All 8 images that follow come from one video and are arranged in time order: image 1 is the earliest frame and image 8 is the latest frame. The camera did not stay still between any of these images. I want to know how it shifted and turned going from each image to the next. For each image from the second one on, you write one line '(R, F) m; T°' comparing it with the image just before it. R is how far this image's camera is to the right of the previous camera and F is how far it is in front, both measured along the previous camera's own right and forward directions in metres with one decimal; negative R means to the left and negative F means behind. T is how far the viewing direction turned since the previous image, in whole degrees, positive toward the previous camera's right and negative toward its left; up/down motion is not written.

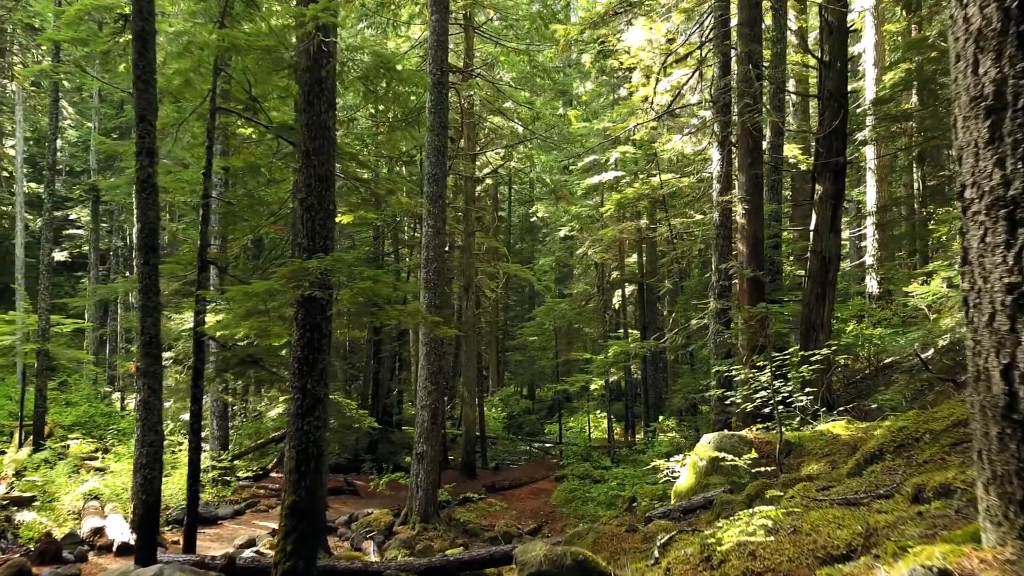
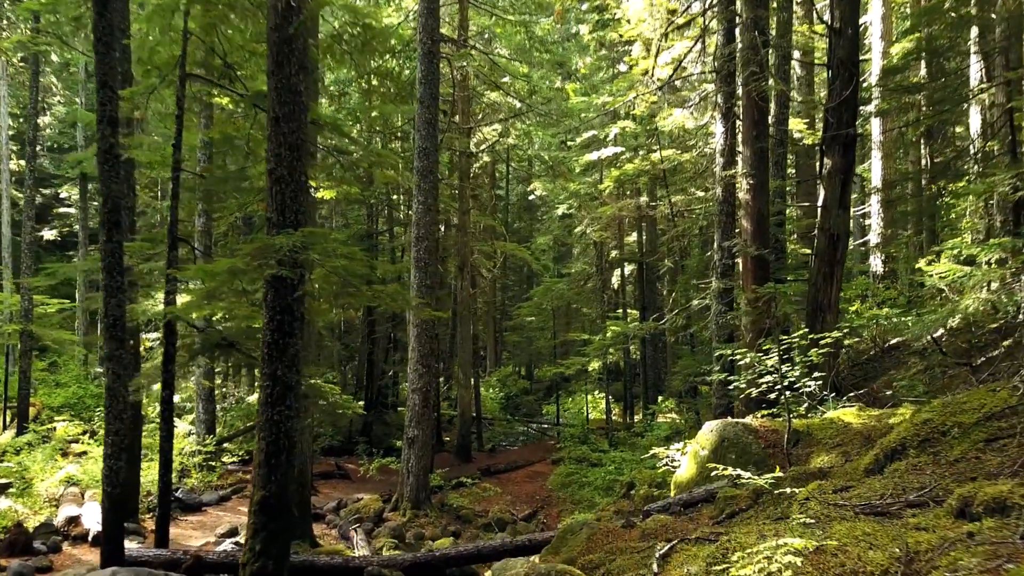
(+0.1, +0.4) m; 0°
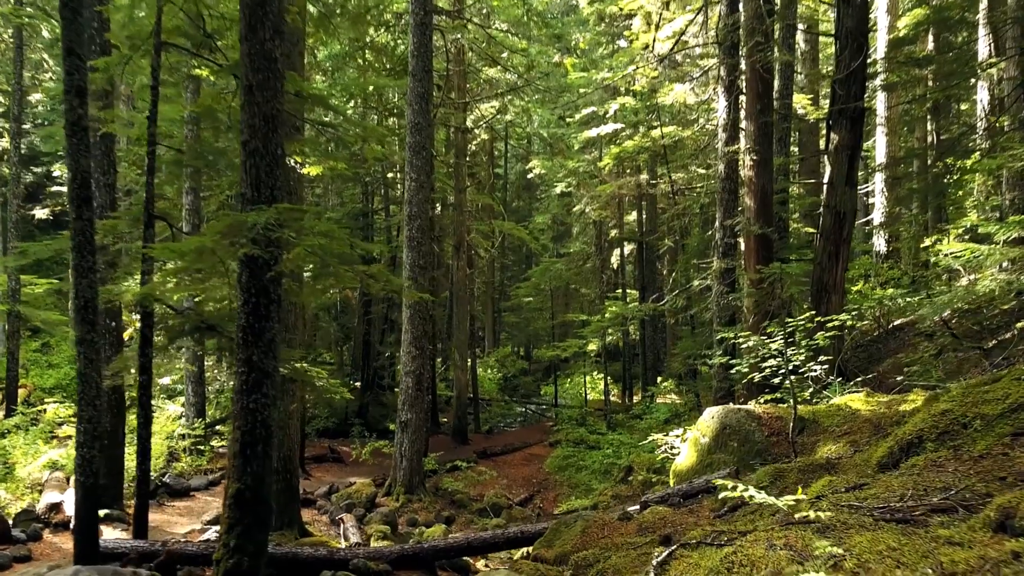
(+0.1, +0.3) m; 0°
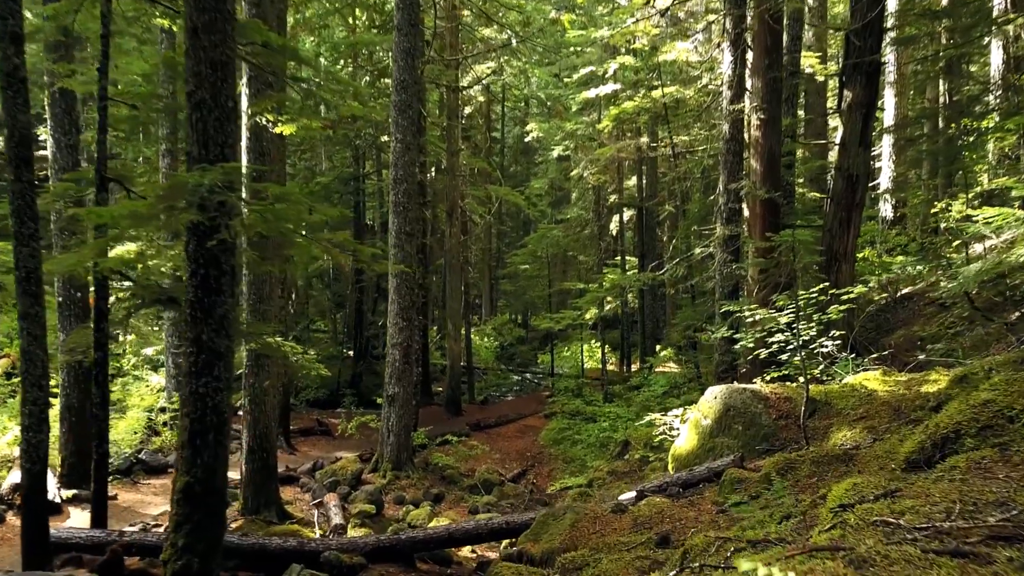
(+0.1, +0.5) m; 0°
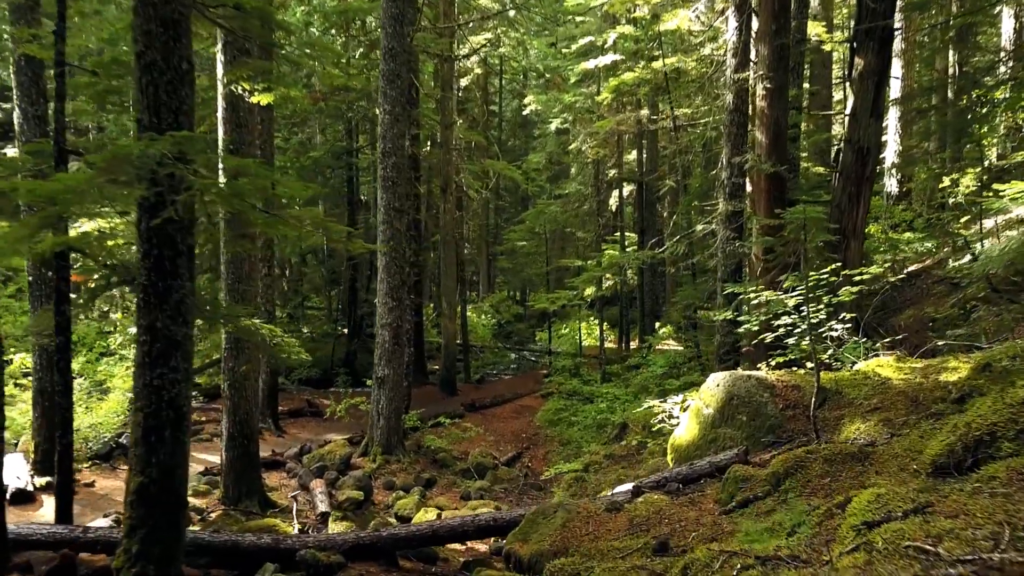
(+0.1, +0.4) m; 0°
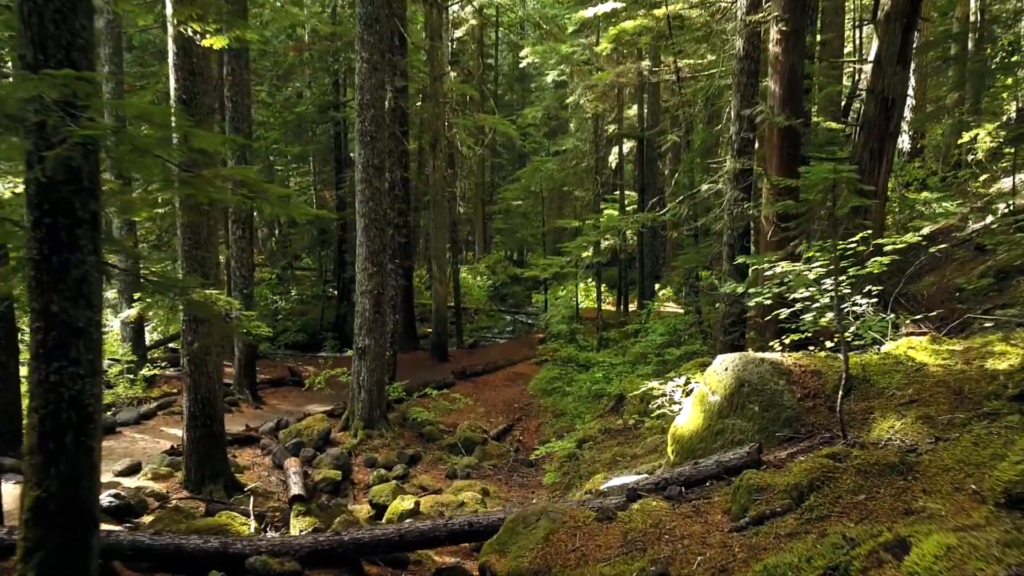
(+0.1, +0.7) m; 0°
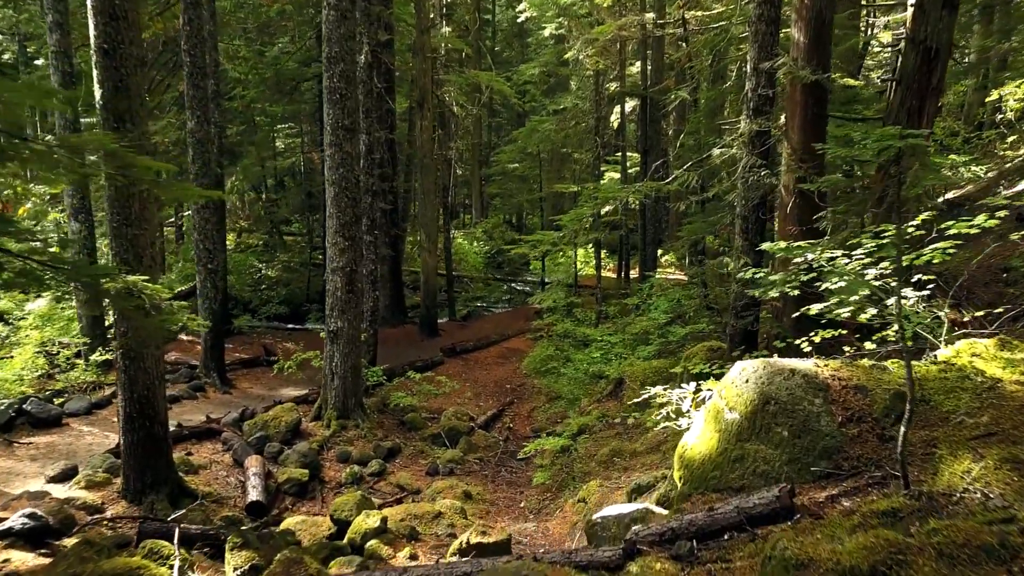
(+0.2, +0.9) m; 0°
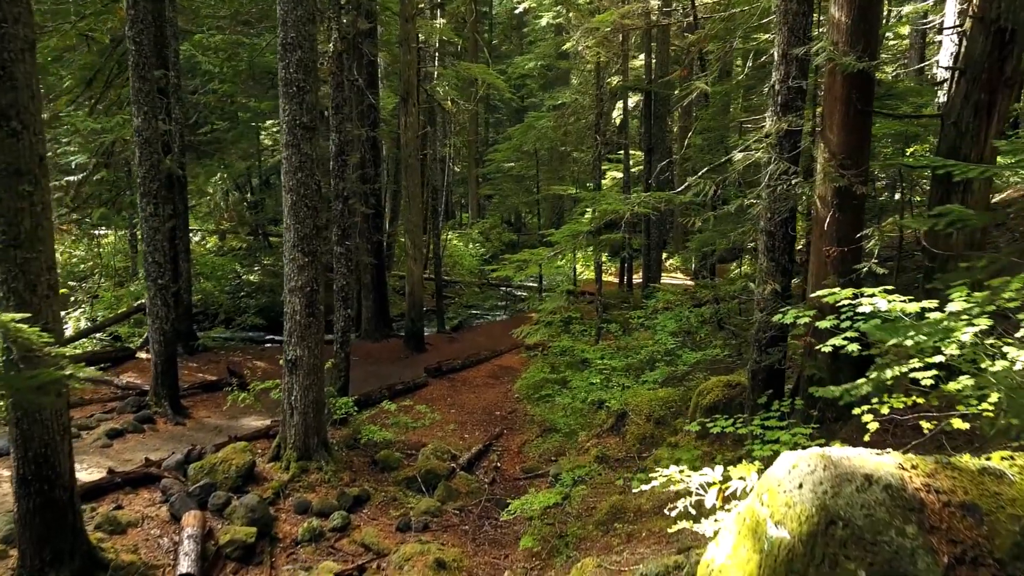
(+0.2, +1.1) m; 0°
